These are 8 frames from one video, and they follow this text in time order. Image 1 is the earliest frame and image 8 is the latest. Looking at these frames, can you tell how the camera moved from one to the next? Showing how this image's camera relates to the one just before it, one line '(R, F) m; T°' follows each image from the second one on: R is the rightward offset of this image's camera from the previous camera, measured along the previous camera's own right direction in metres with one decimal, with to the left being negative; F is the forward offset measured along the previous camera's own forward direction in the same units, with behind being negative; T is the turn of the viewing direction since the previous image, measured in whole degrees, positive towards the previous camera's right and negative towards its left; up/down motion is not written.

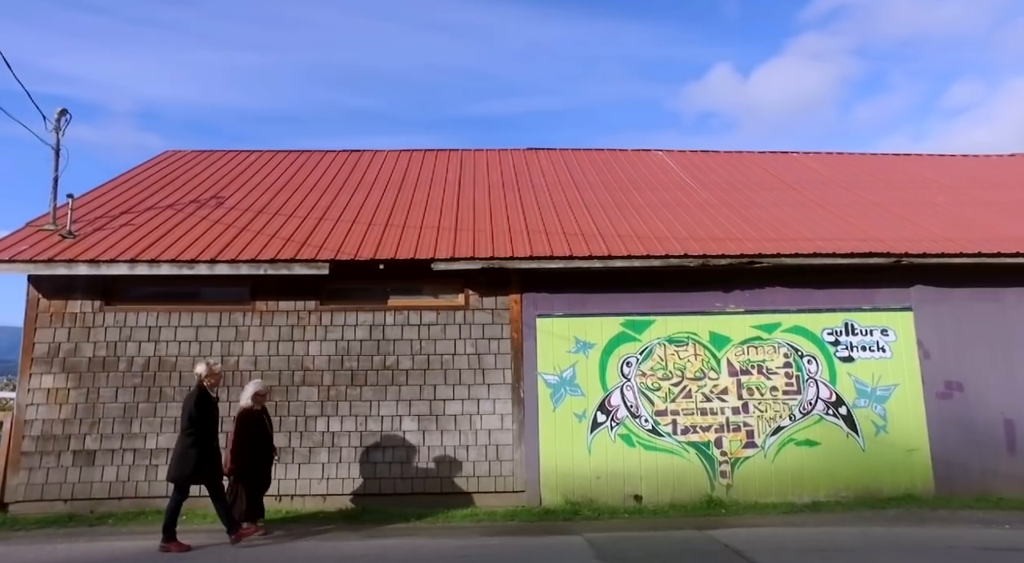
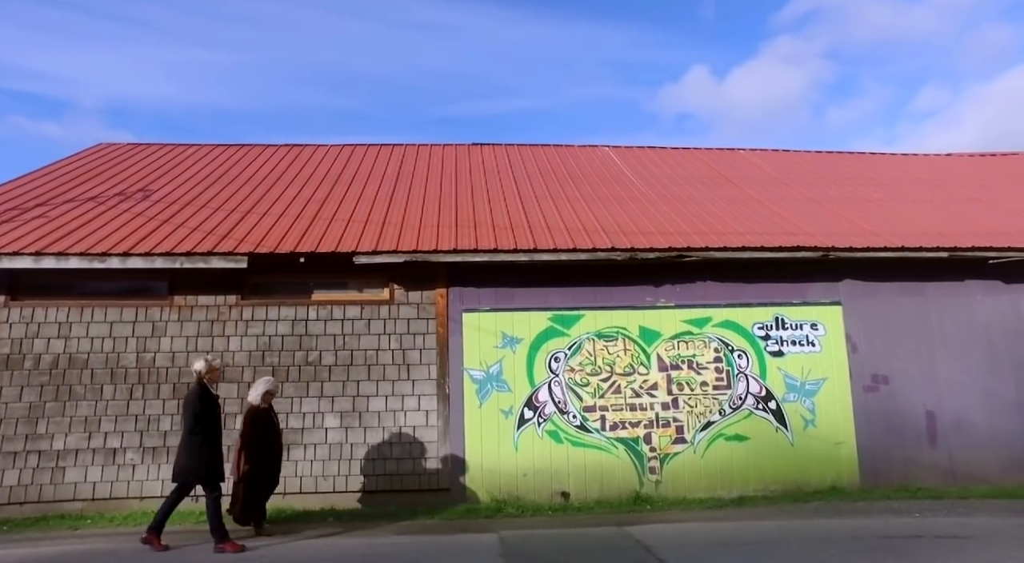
(+0.5, +0.1) m; +2°
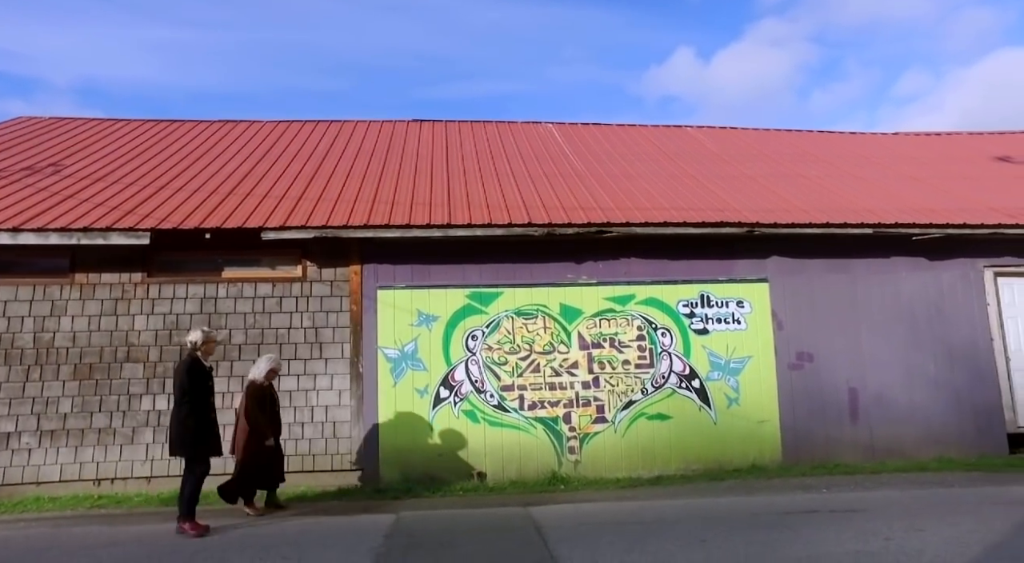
(+0.7, +0.2) m; +2°
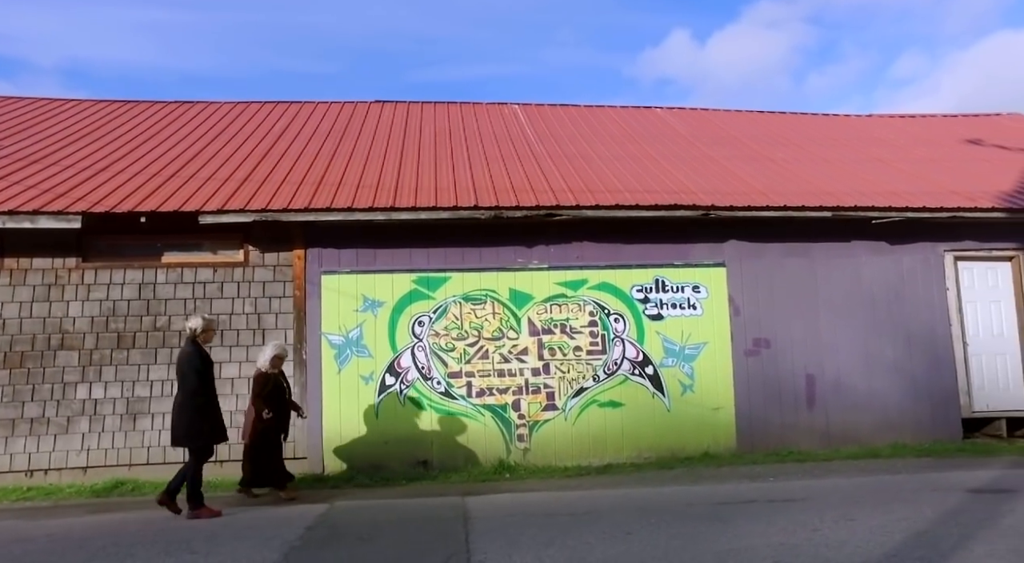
(+0.5, +0.2) m; +1°
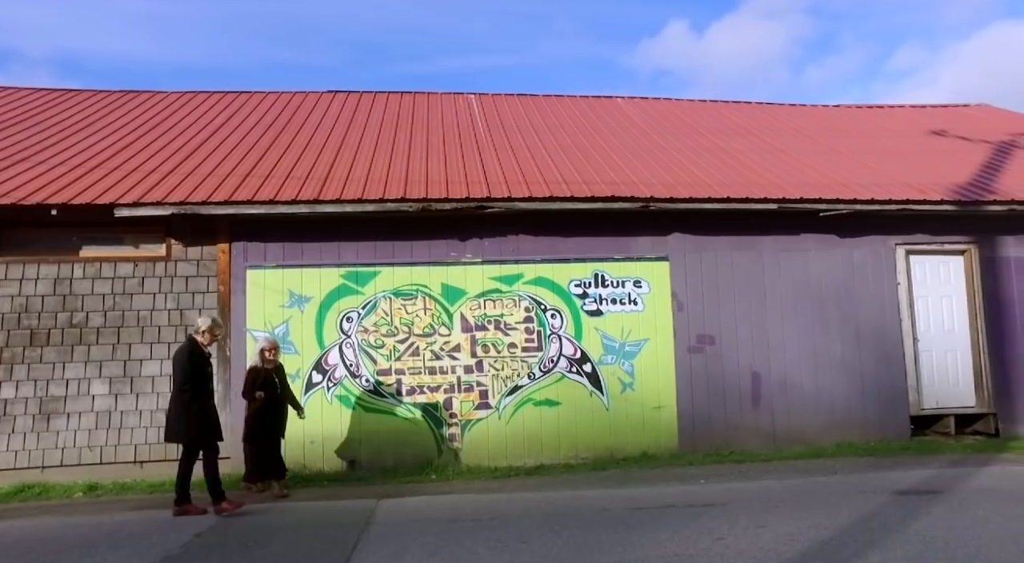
(+0.7, +0.2) m; 0°
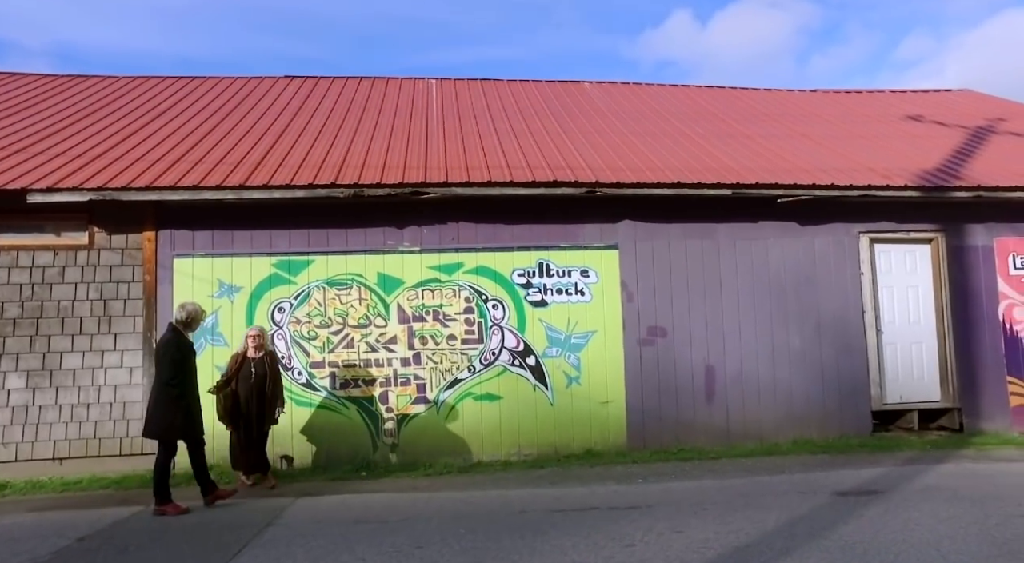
(+0.6, +0.3) m; 0°
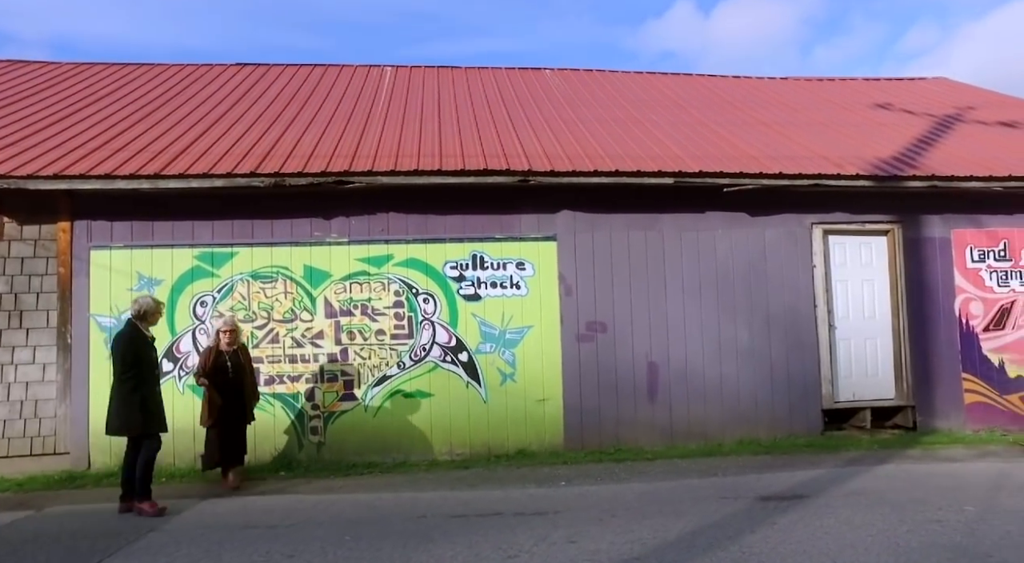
(+0.7, +0.3) m; 0°
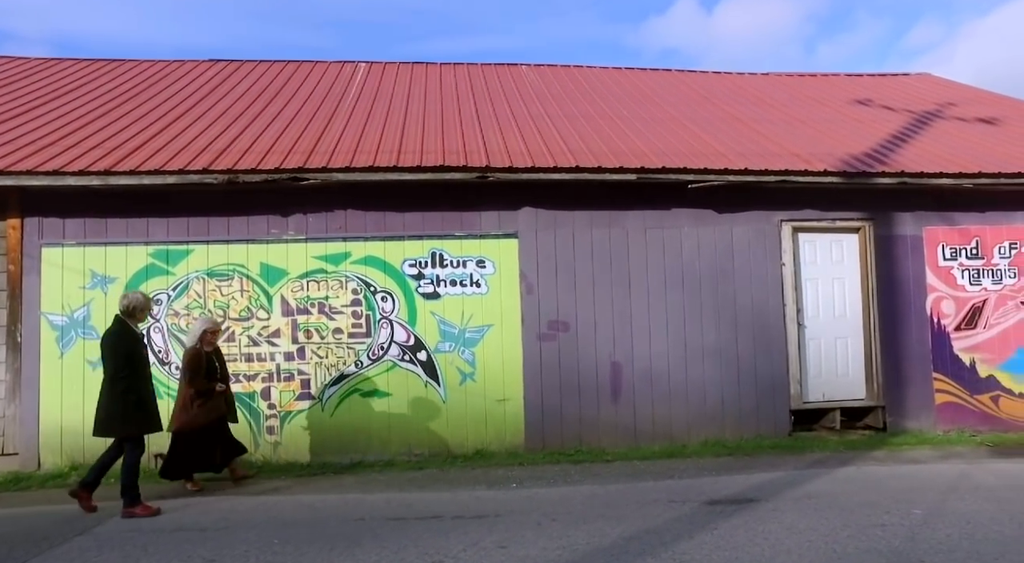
(+0.4, +0.1) m; 0°
